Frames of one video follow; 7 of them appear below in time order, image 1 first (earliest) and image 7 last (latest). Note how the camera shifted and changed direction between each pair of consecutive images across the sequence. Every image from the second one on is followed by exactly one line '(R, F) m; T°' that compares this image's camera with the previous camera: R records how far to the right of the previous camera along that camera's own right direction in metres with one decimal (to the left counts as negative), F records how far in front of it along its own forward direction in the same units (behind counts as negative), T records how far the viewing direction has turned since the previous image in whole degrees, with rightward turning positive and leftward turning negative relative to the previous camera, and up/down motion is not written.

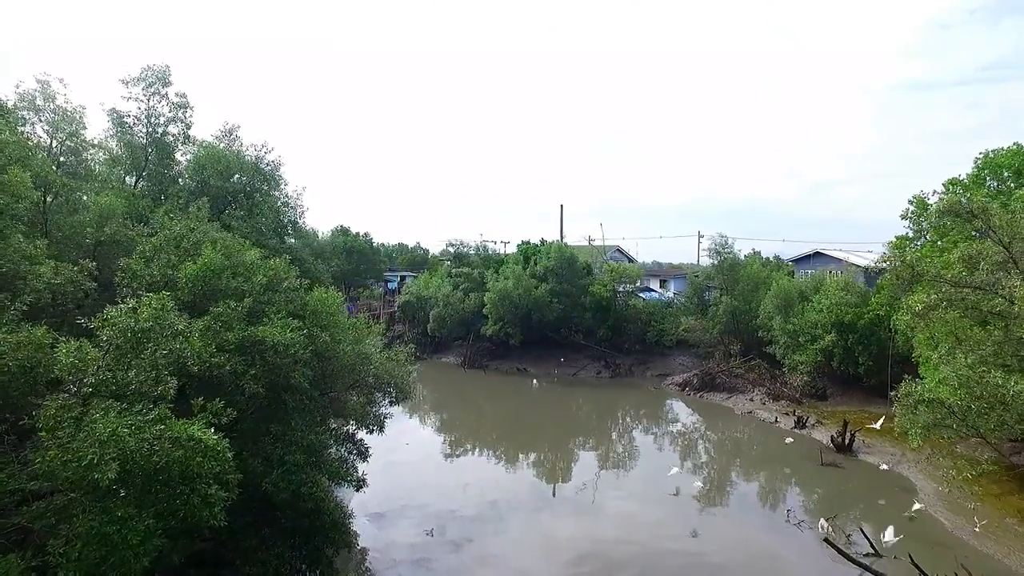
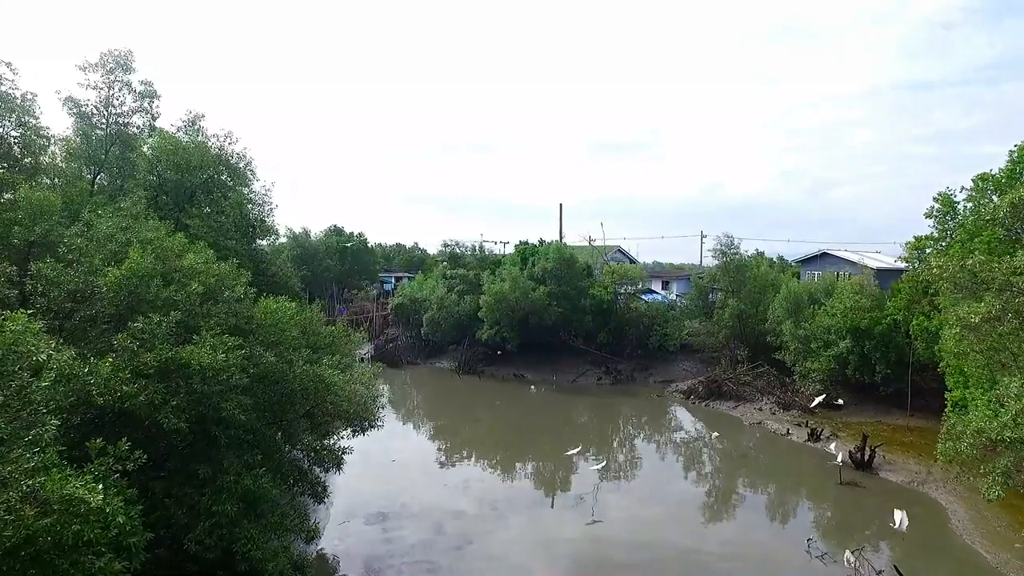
(+0.2, +1.3) m; 0°
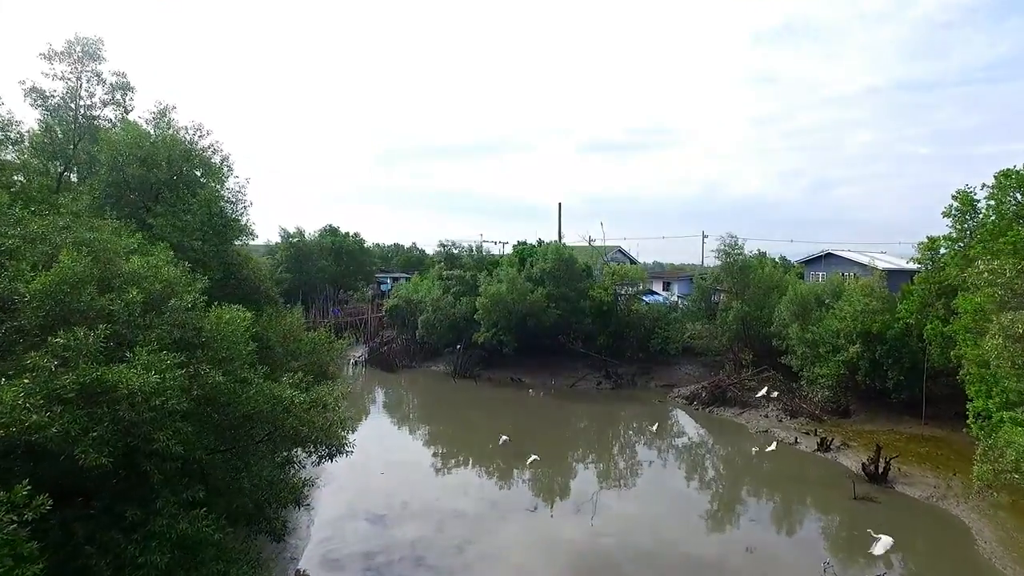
(+0.1, +0.9) m; 0°
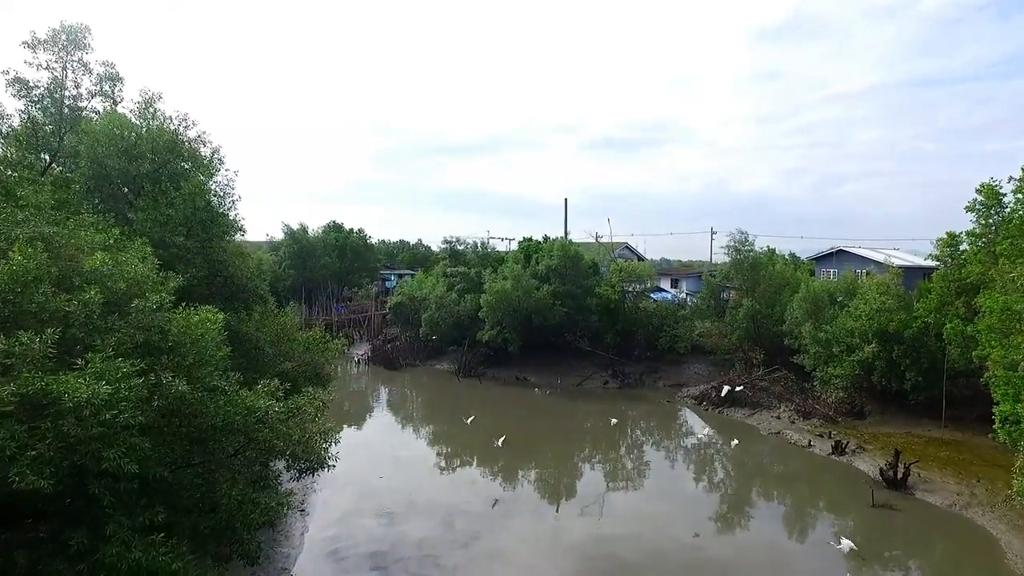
(+0.1, +0.6) m; -1°
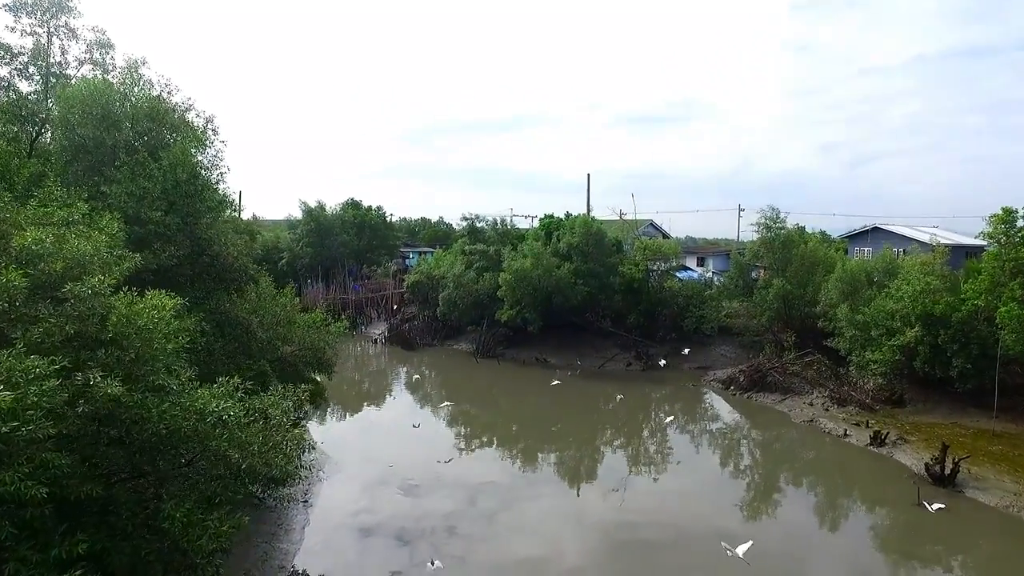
(+0.2, +1.0) m; -2°
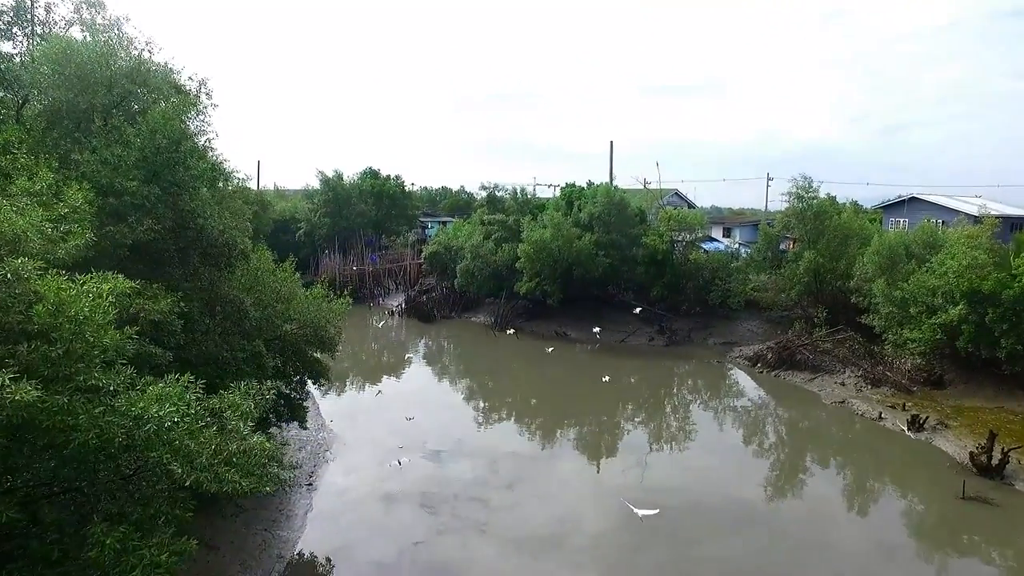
(+0.2, +0.8) m; -2°
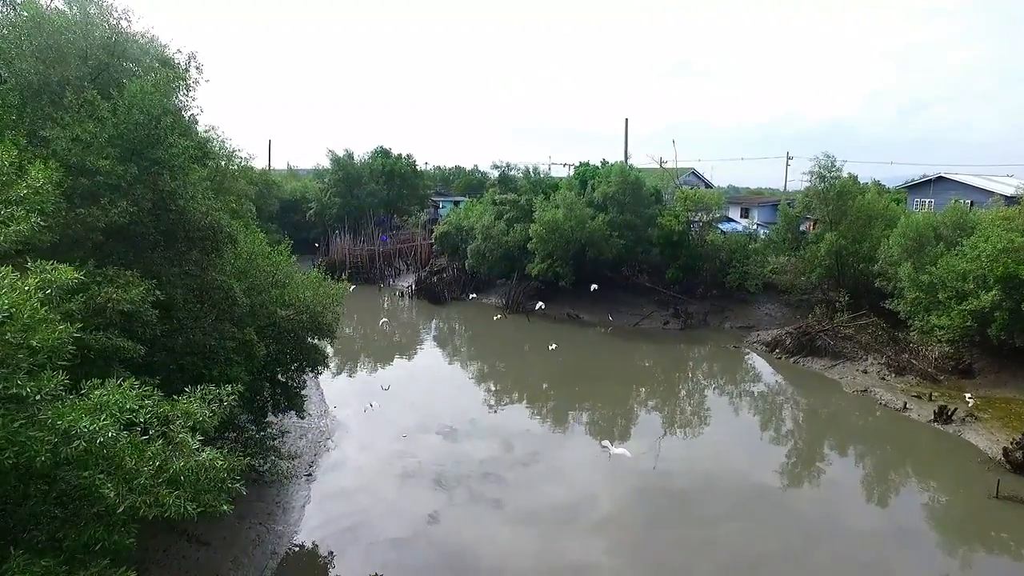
(+0.1, +0.6) m; -1°
